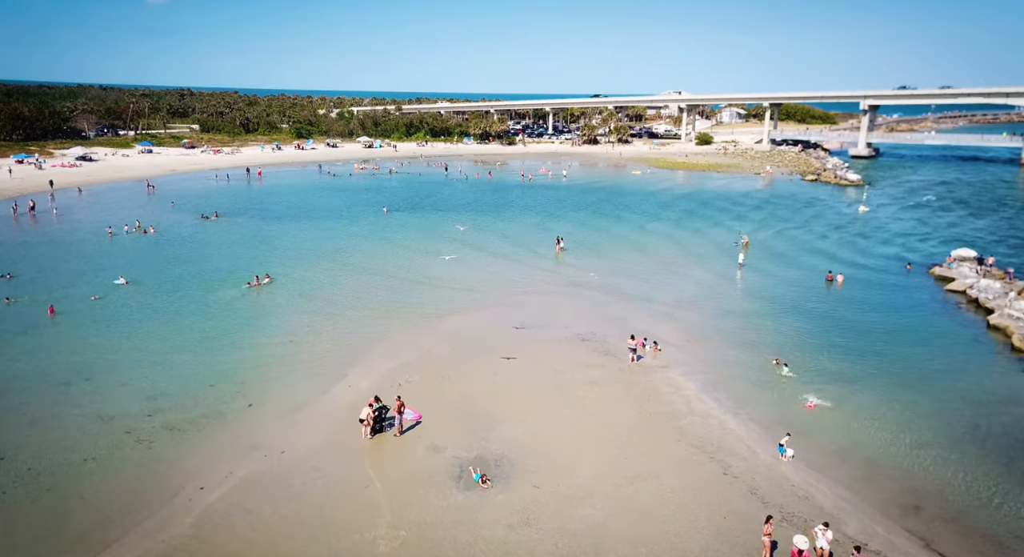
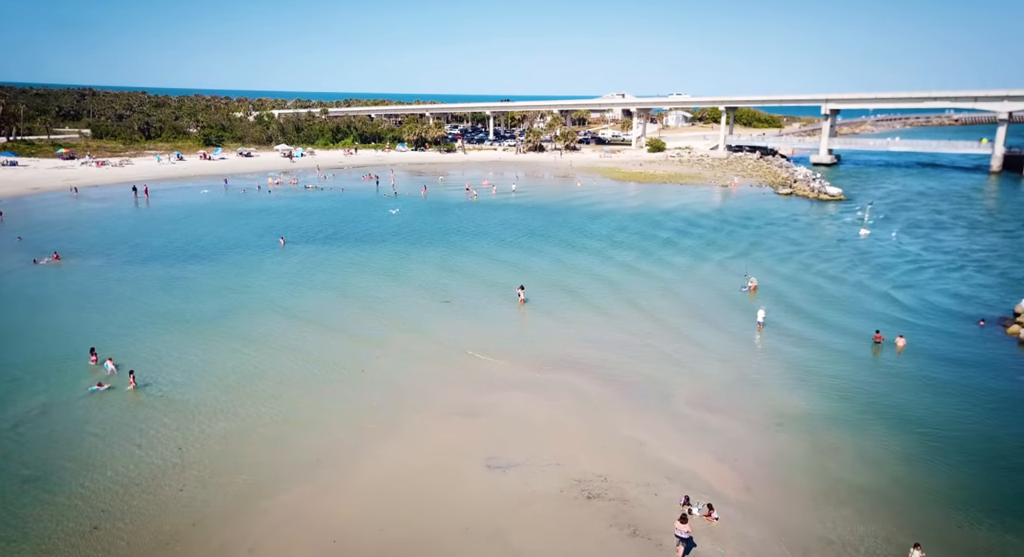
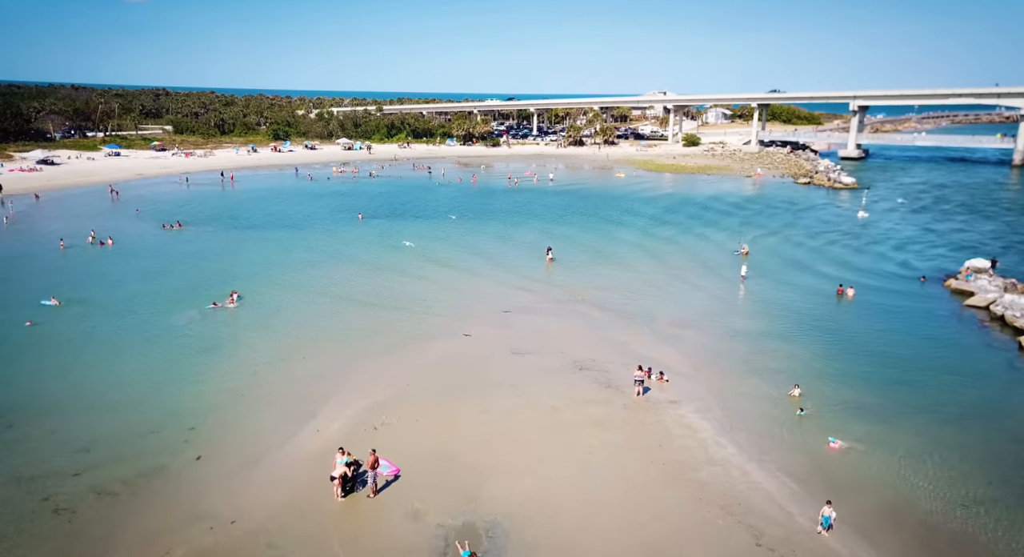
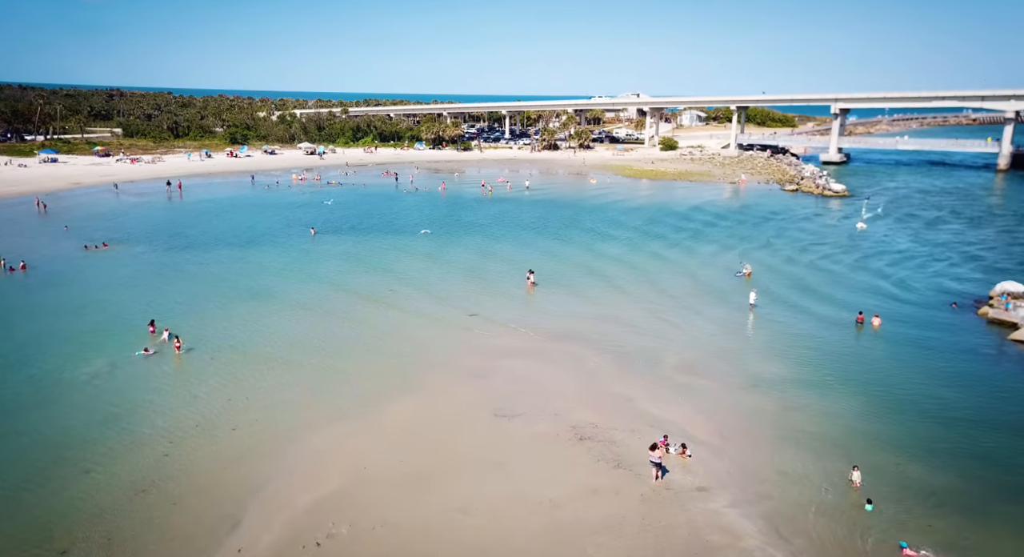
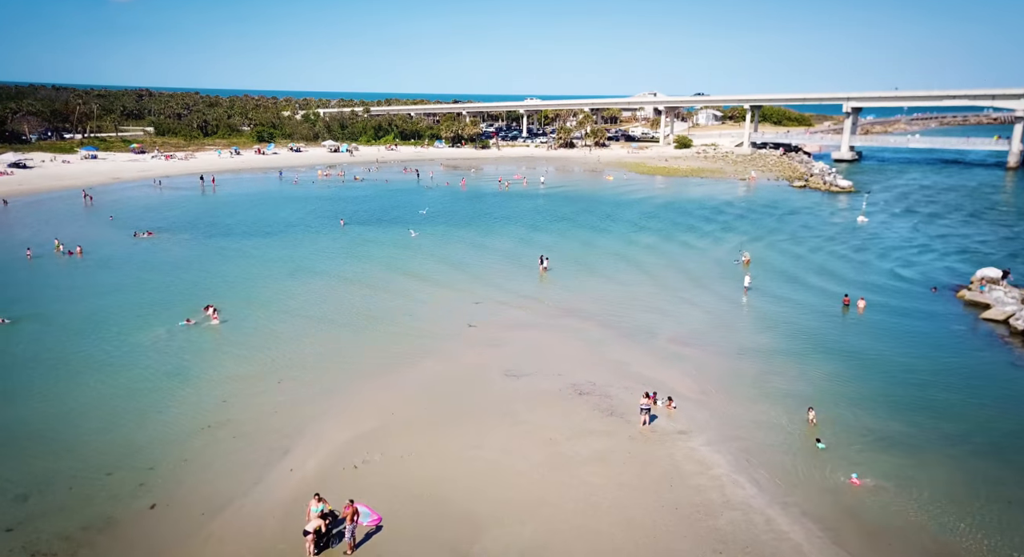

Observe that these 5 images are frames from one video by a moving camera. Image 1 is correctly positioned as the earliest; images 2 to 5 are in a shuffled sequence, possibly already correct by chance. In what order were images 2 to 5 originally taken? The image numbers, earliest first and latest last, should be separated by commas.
3, 5, 4, 2
